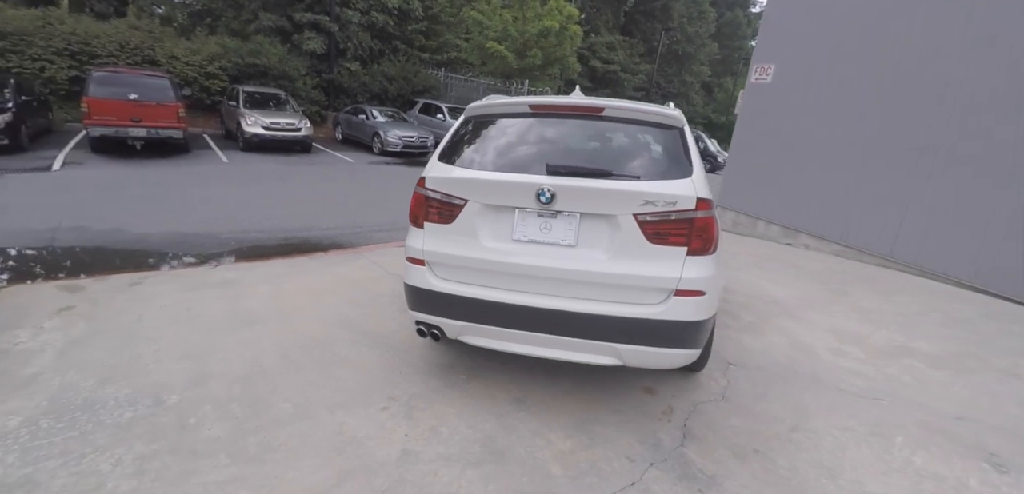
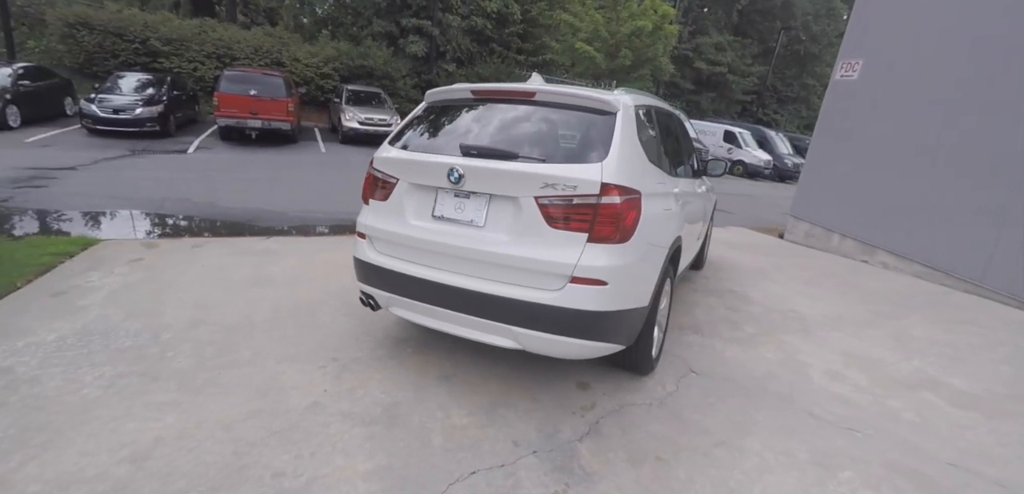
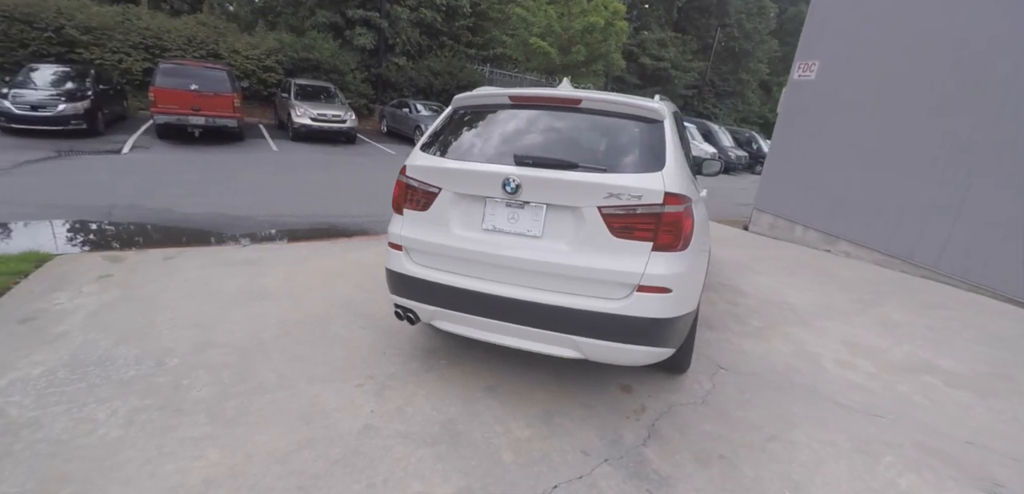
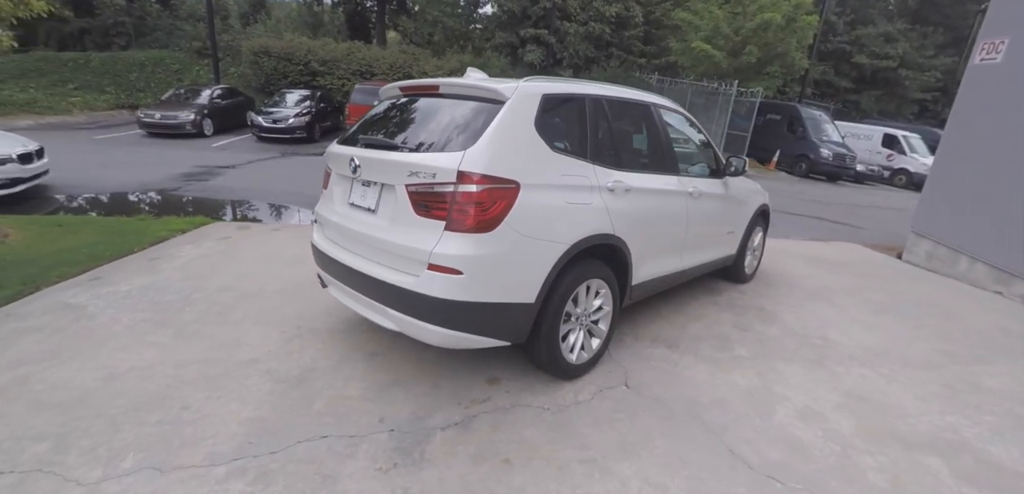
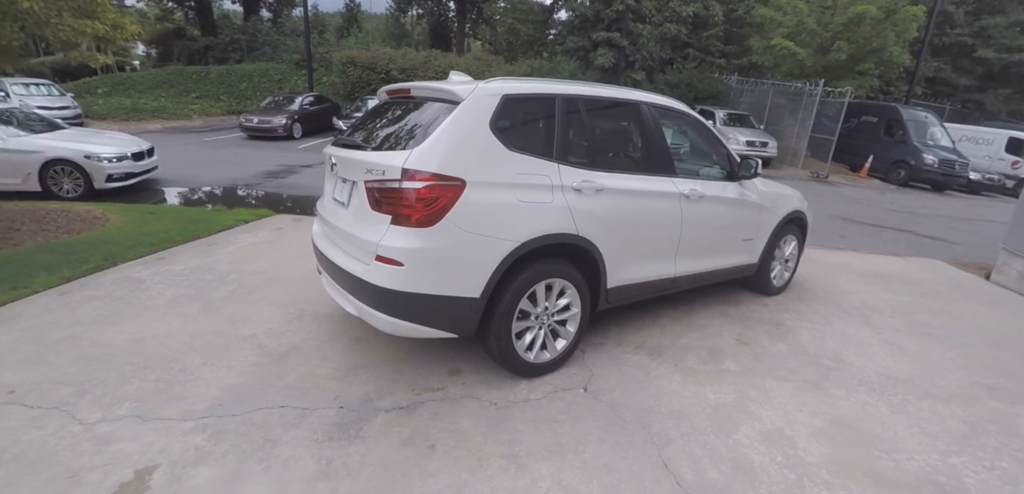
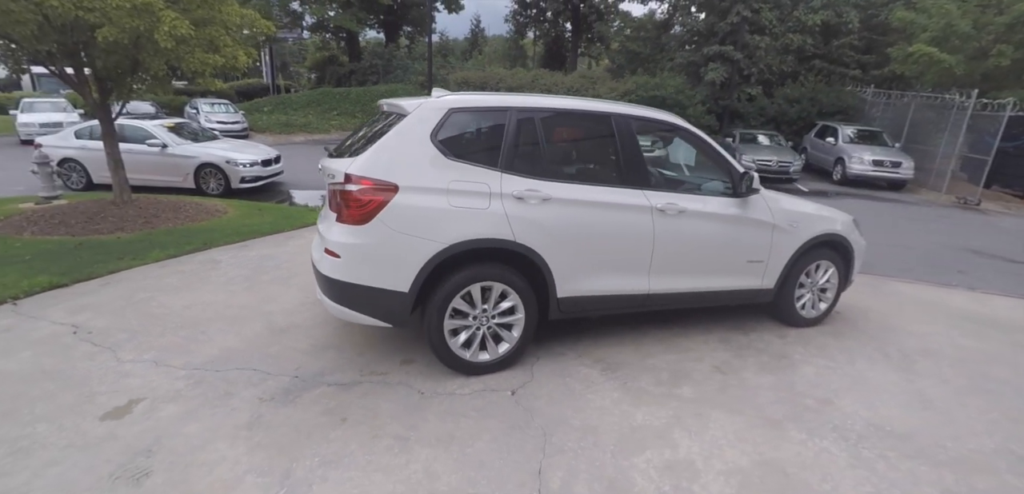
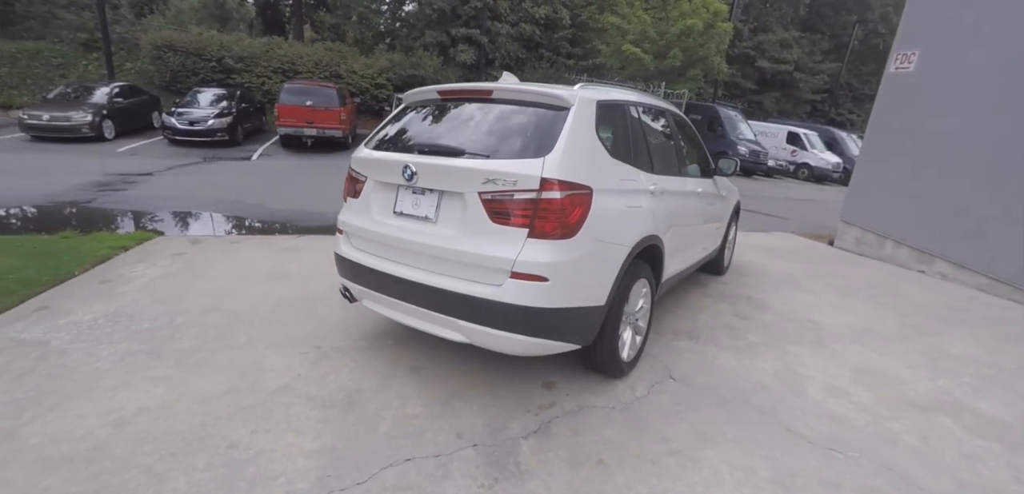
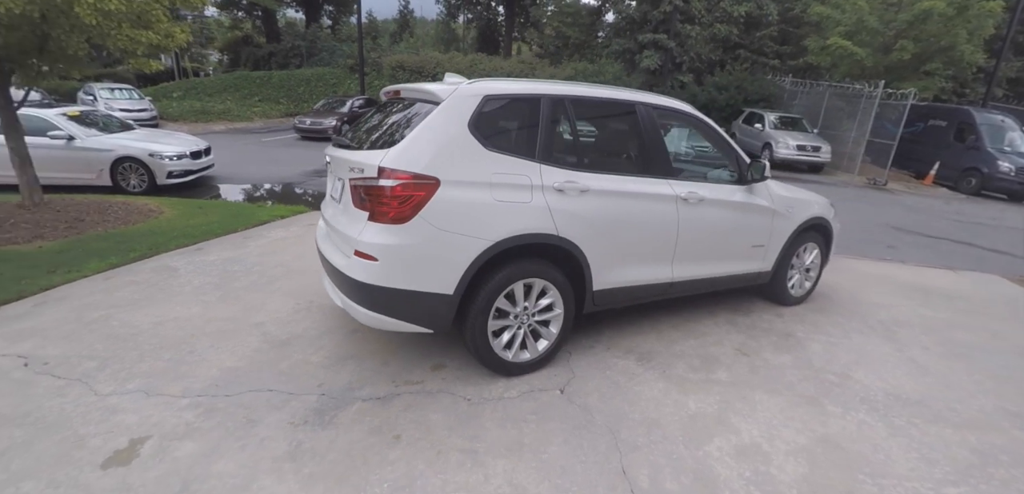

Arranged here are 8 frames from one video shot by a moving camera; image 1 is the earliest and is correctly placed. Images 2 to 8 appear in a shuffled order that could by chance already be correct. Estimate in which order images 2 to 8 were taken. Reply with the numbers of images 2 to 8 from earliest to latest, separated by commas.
3, 2, 7, 4, 5, 8, 6
